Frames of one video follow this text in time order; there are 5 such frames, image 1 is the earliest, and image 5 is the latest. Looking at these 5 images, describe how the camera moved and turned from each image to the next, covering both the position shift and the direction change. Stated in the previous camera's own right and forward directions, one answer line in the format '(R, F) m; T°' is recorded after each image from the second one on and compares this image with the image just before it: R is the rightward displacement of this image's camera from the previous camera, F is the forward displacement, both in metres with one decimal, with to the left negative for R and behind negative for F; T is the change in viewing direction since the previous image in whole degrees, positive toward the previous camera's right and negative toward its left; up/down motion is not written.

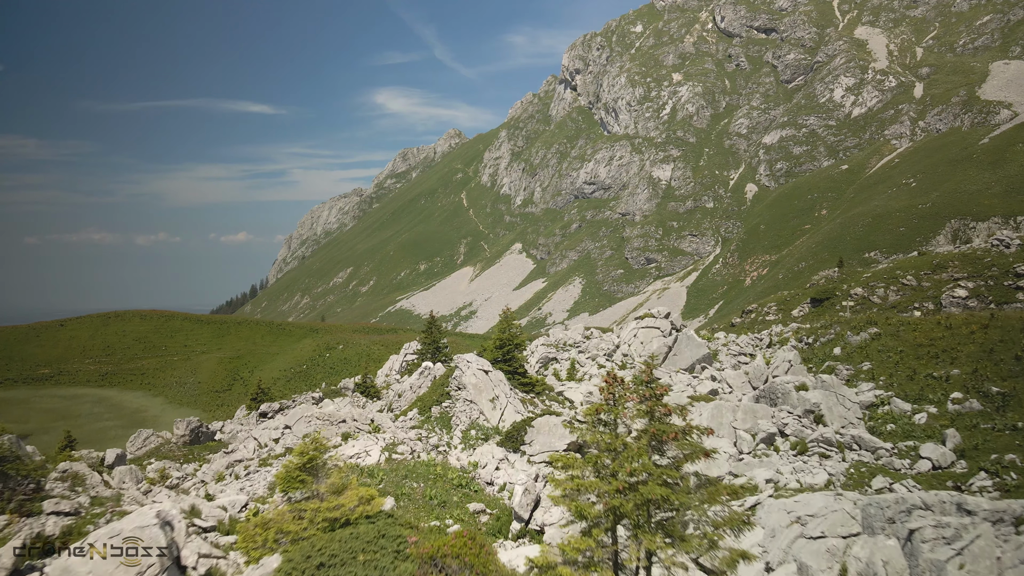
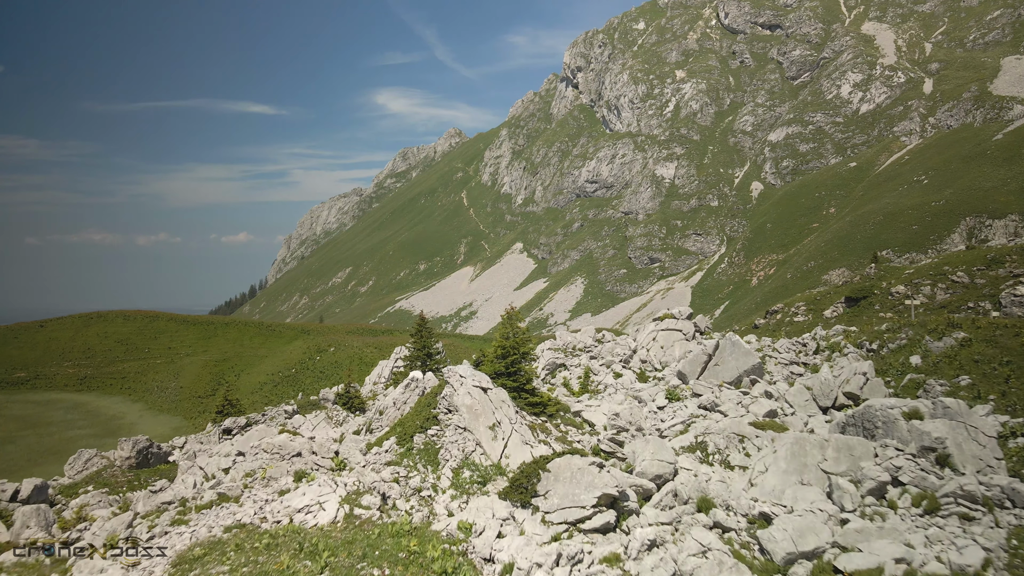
(-0.2, +4.0) m; 0°
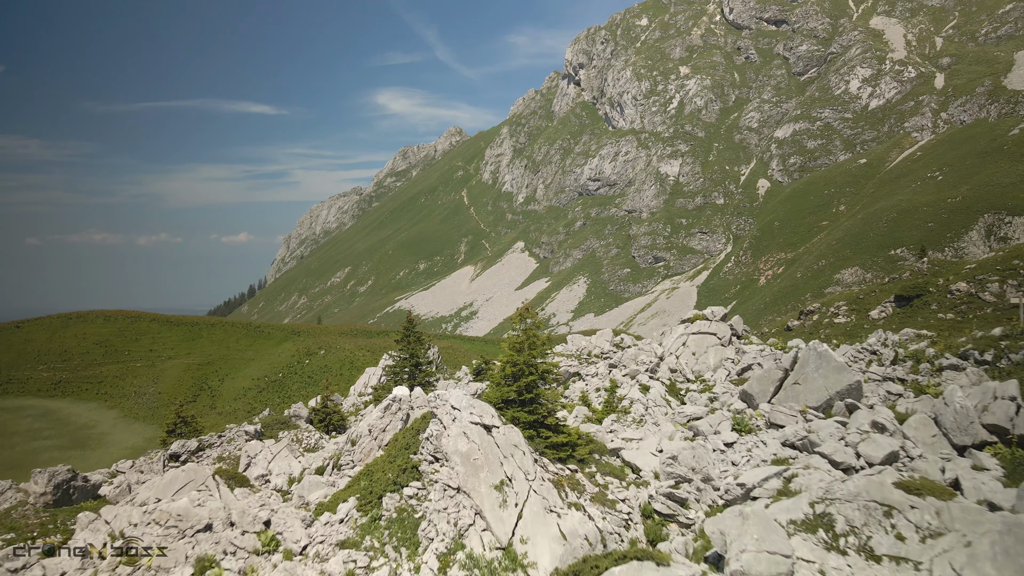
(-0.3, +4.5) m; 0°
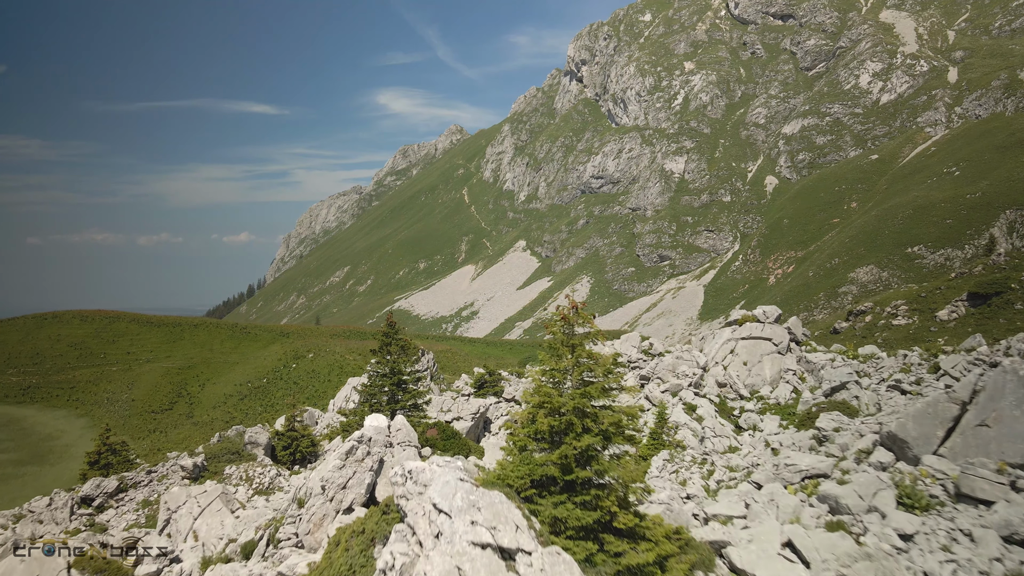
(-0.5, +4.8) m; 0°
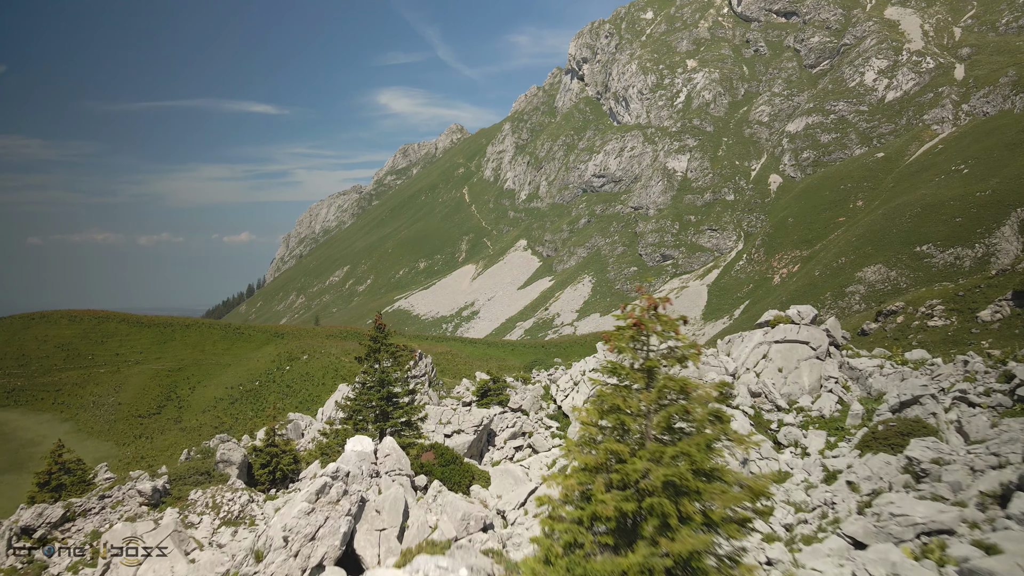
(-0.3, +2.3) m; 0°
